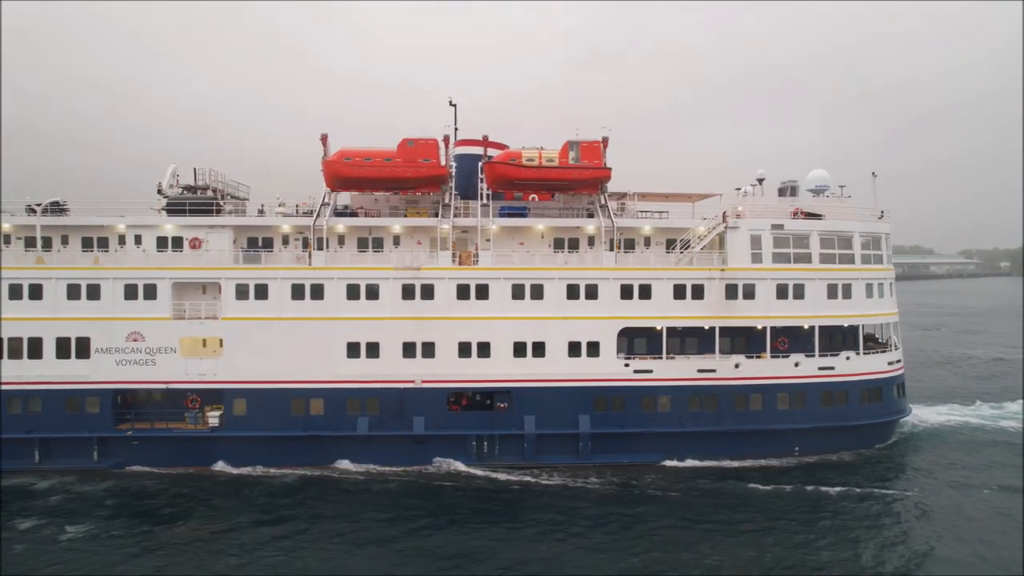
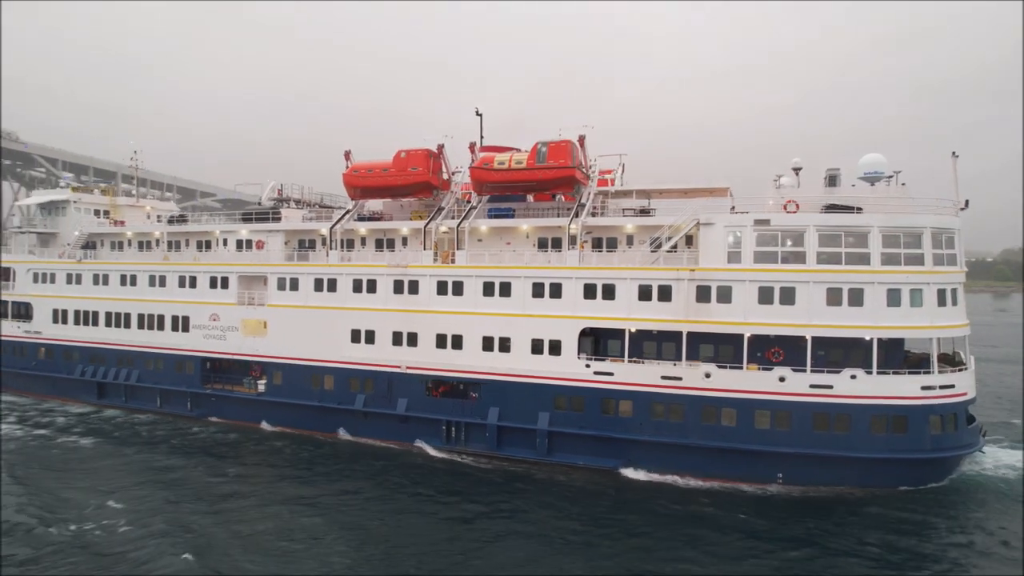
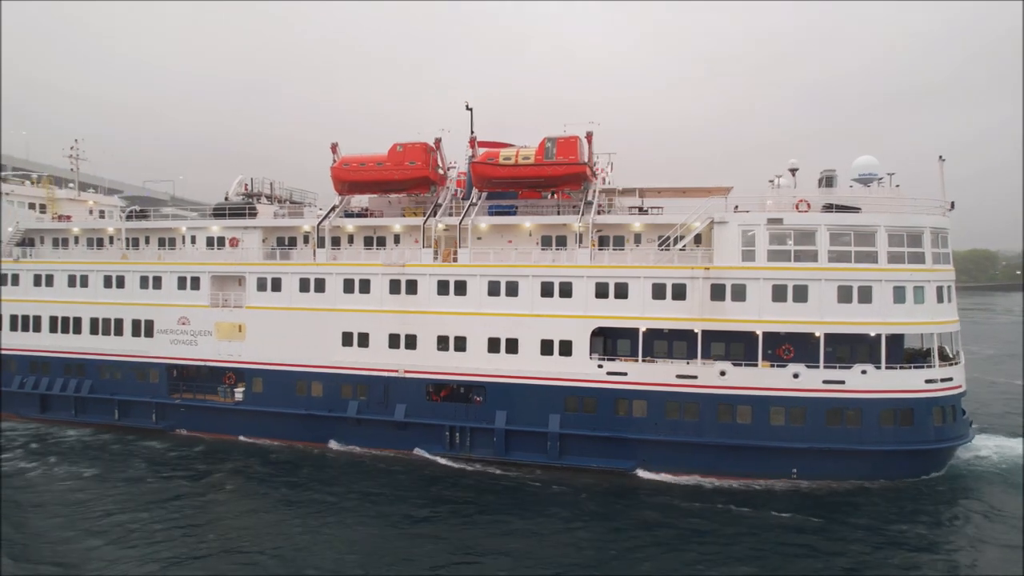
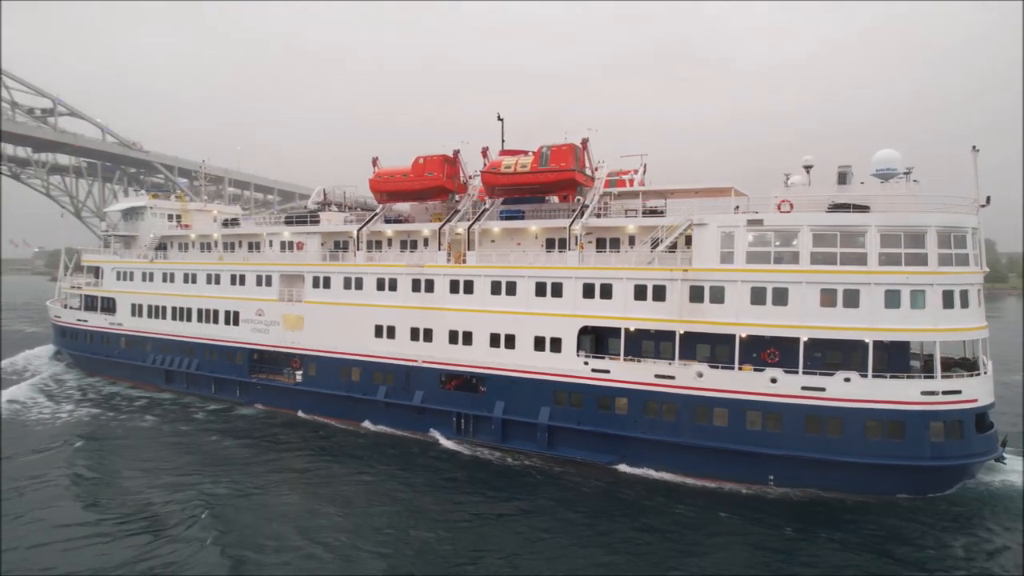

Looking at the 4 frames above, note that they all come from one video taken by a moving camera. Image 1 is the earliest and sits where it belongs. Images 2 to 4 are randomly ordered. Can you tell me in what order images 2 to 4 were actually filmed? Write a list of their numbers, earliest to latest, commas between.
3, 2, 4
